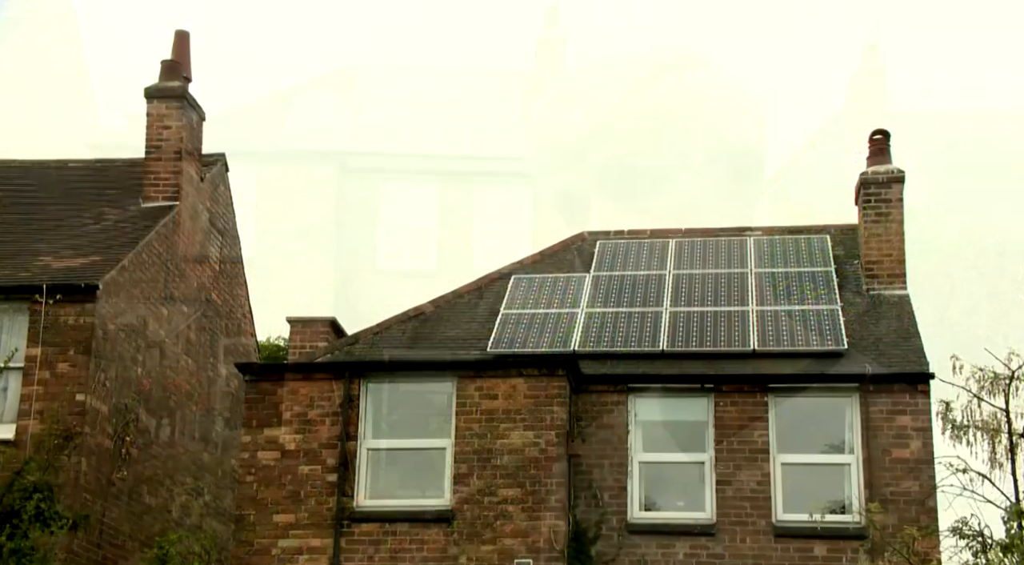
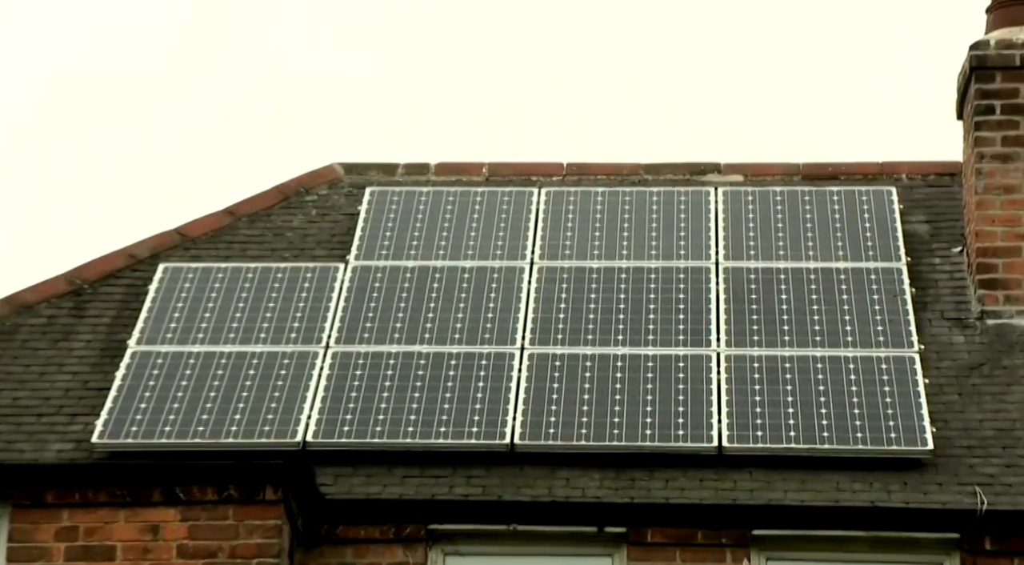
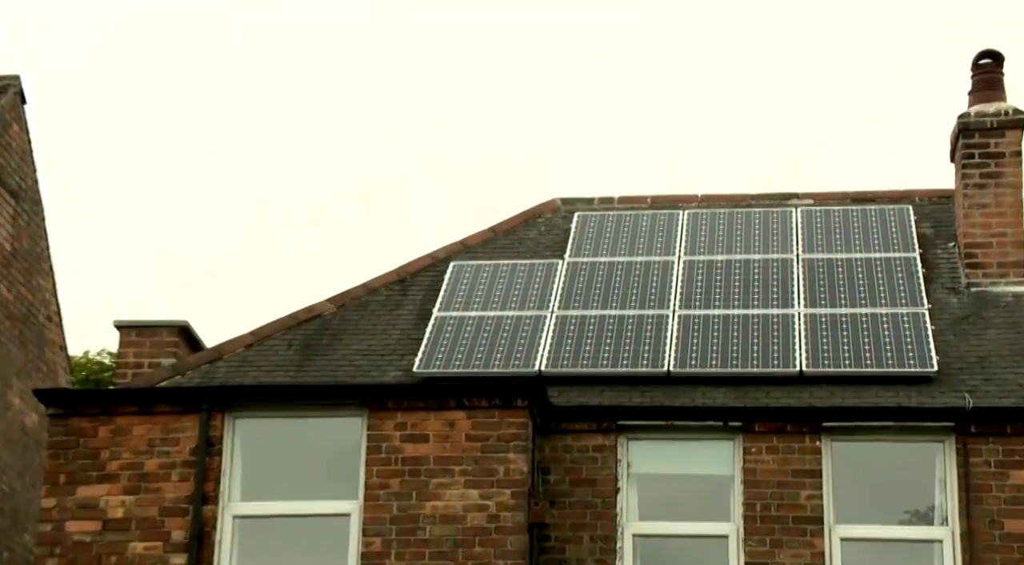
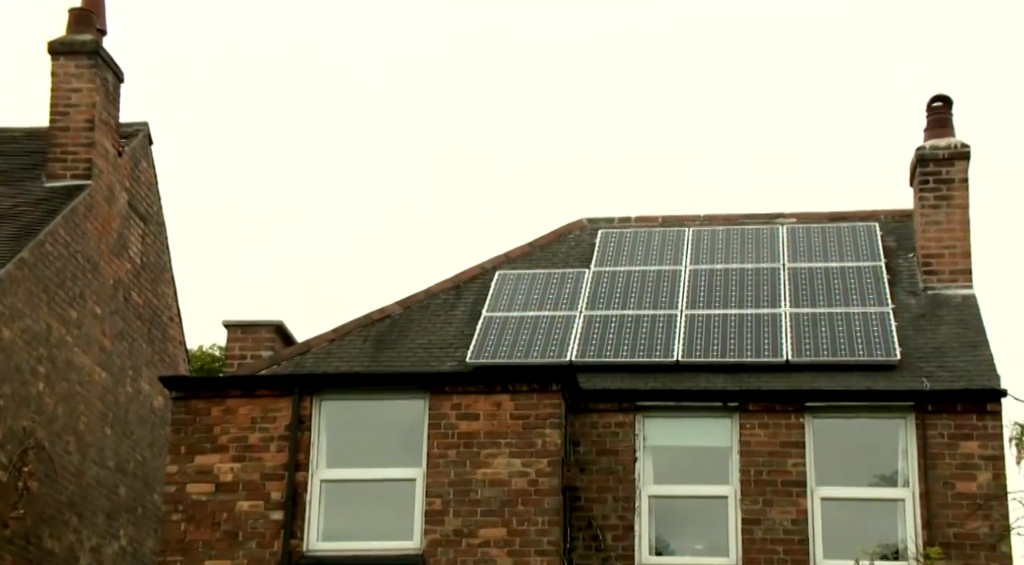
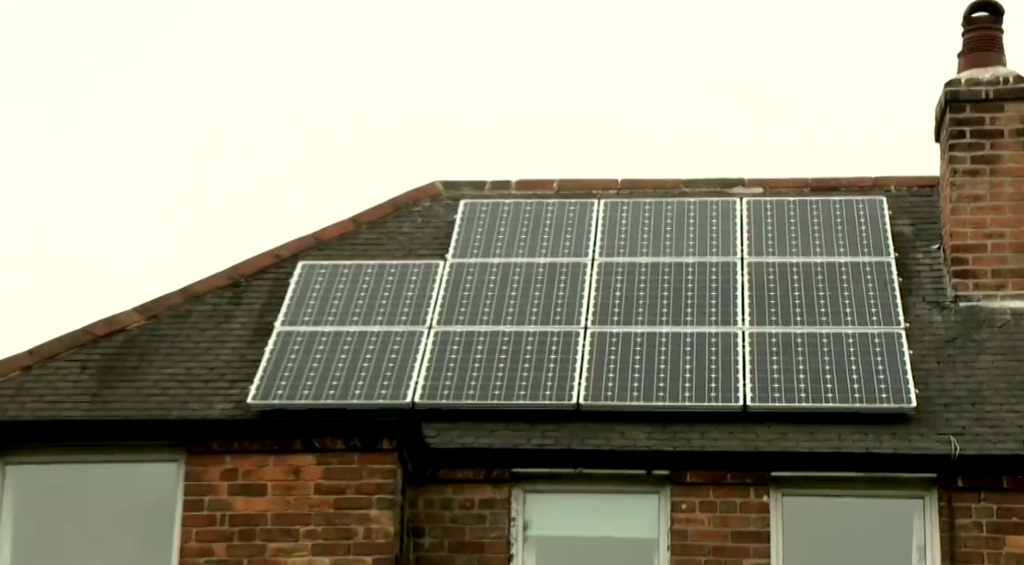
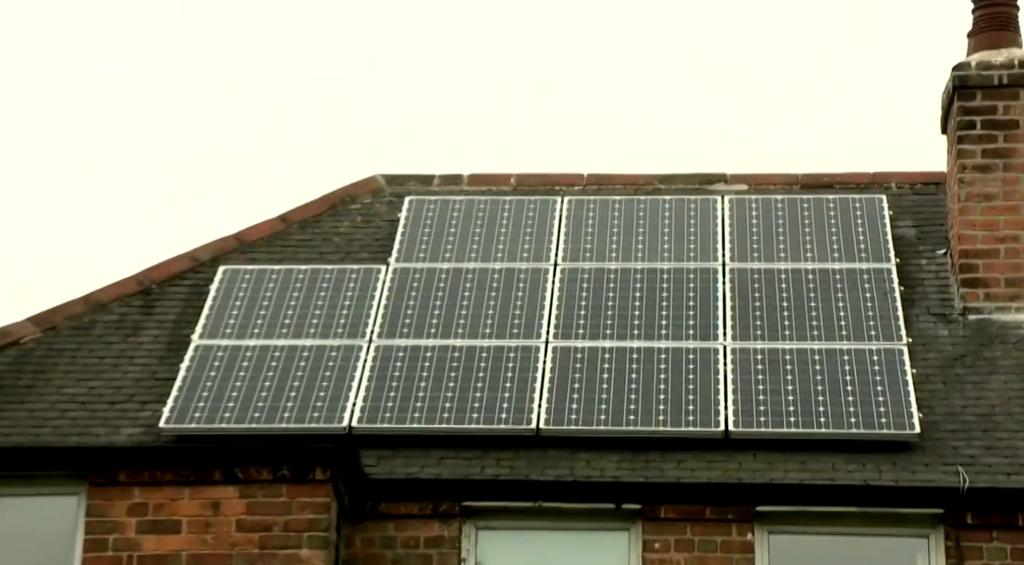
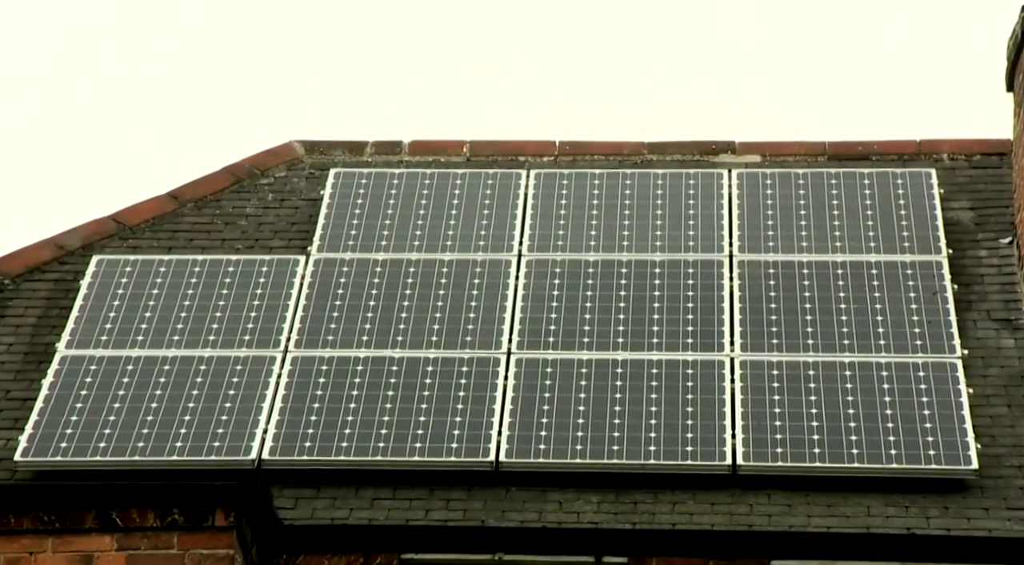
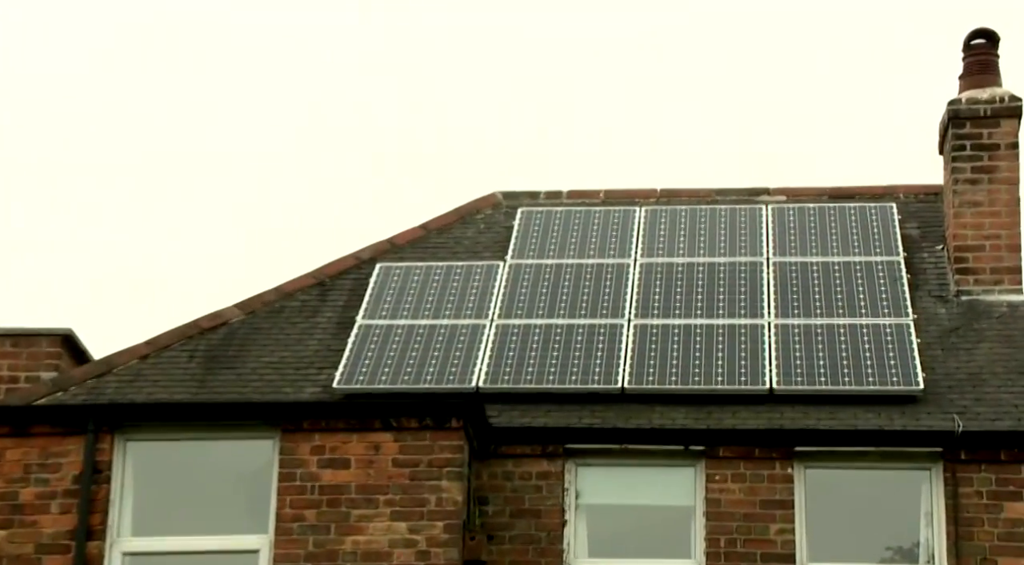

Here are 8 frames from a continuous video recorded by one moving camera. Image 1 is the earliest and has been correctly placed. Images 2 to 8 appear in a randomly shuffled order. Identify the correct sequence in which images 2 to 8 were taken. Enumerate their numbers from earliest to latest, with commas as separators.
4, 3, 8, 5, 6, 2, 7
